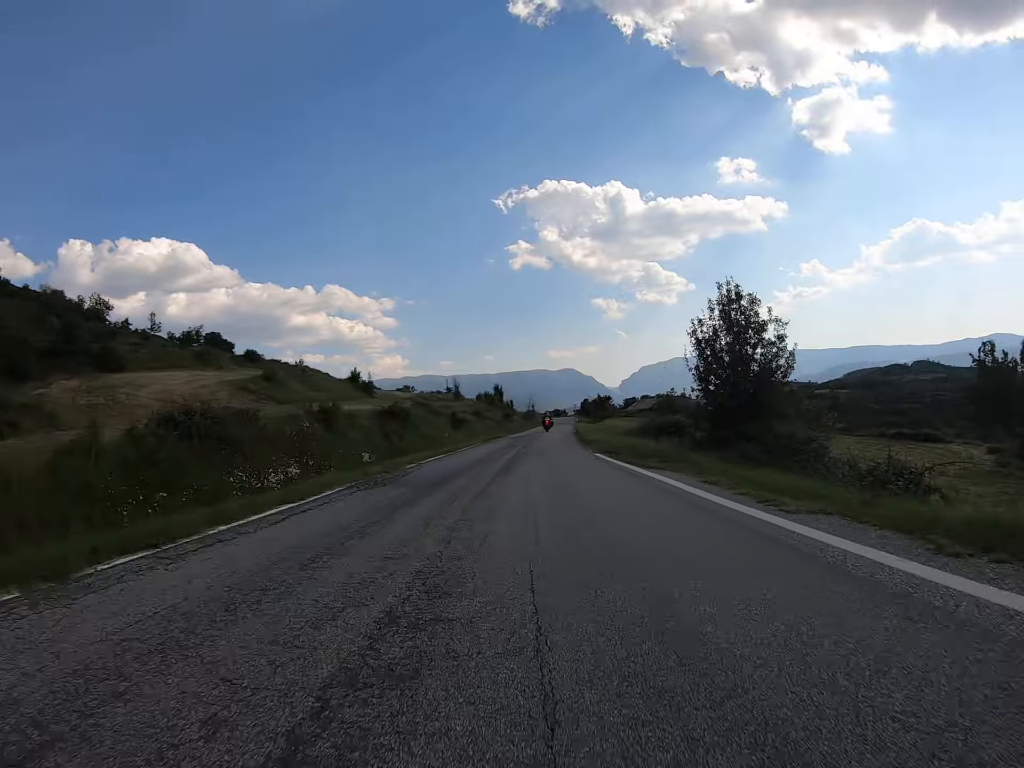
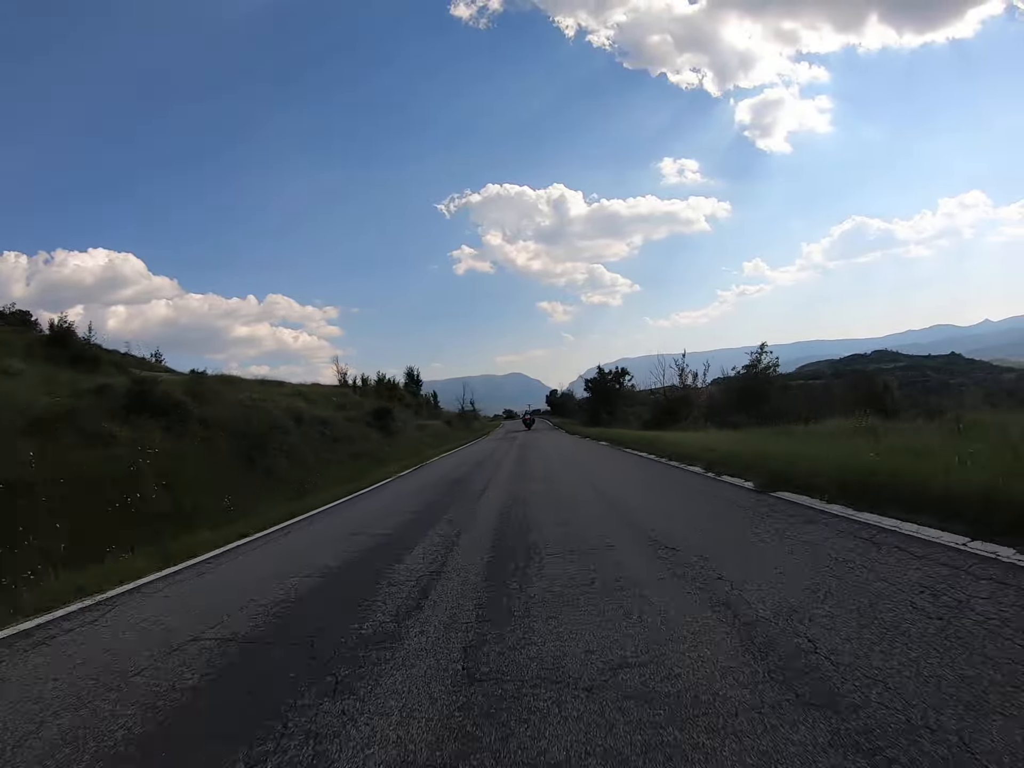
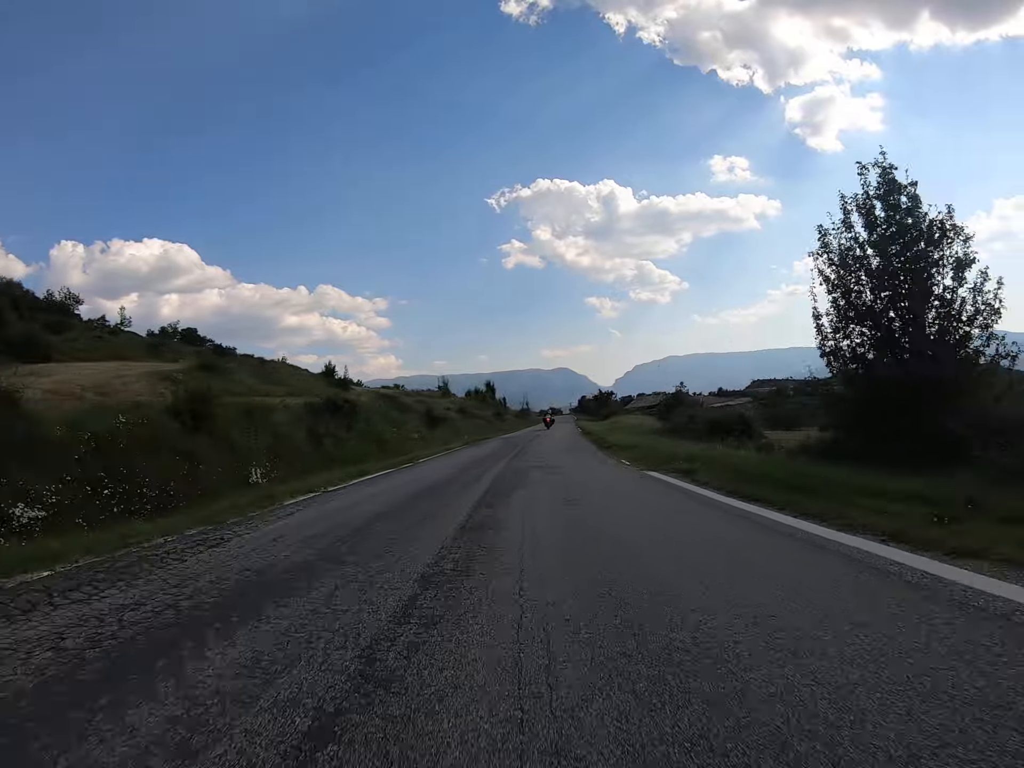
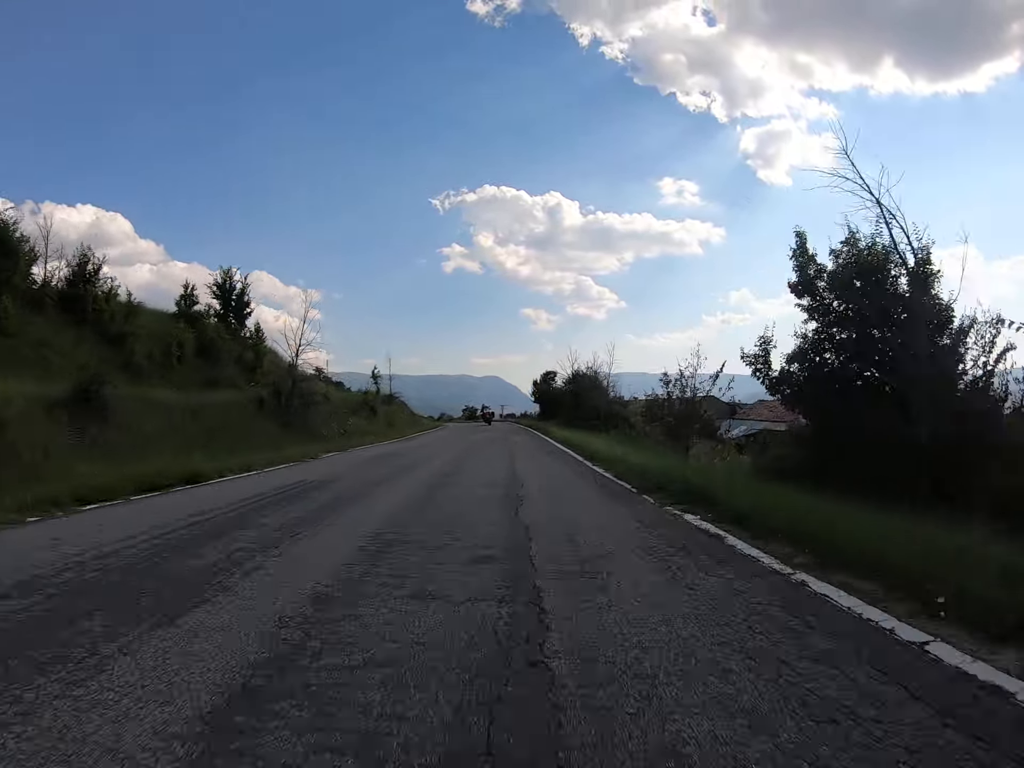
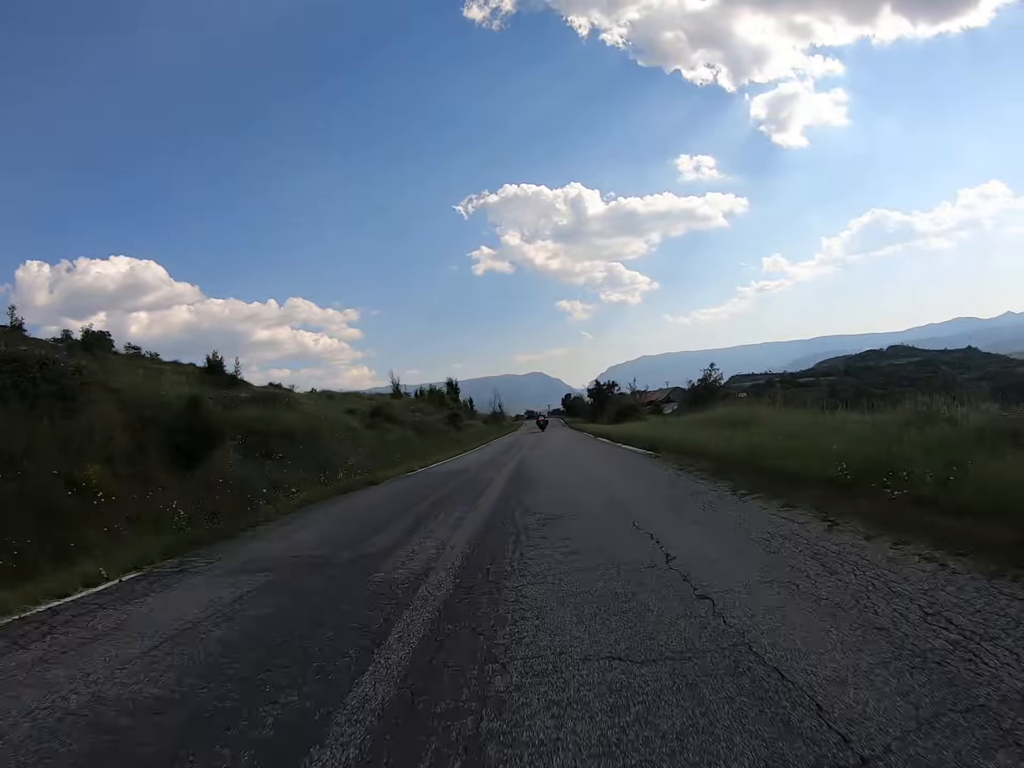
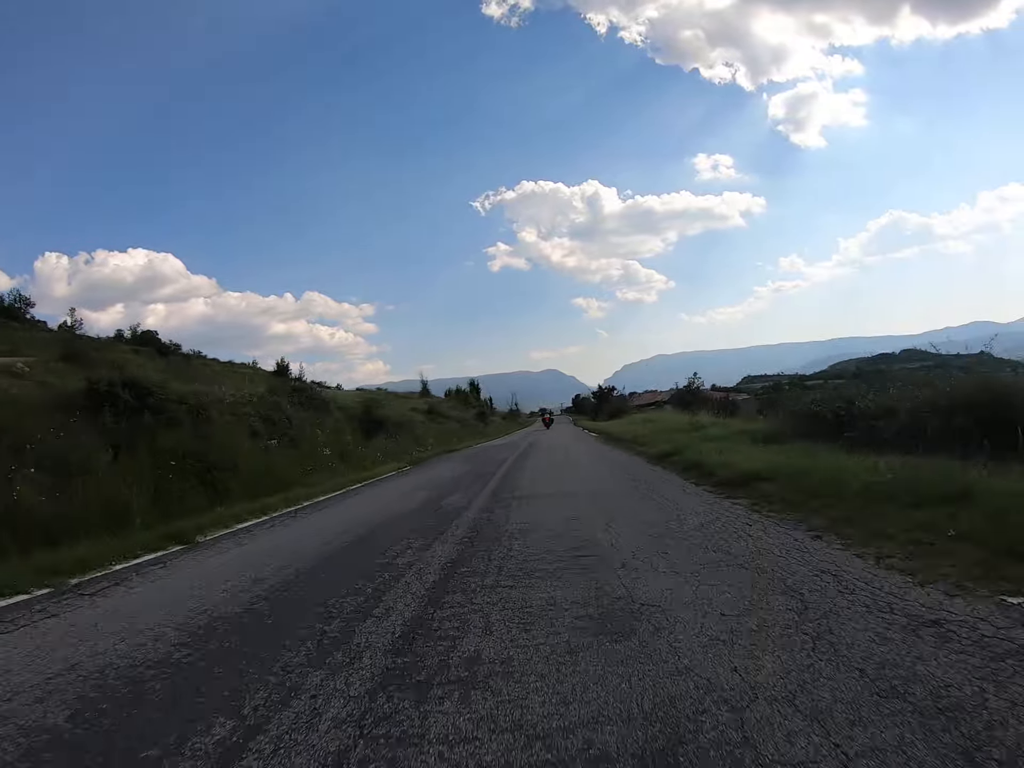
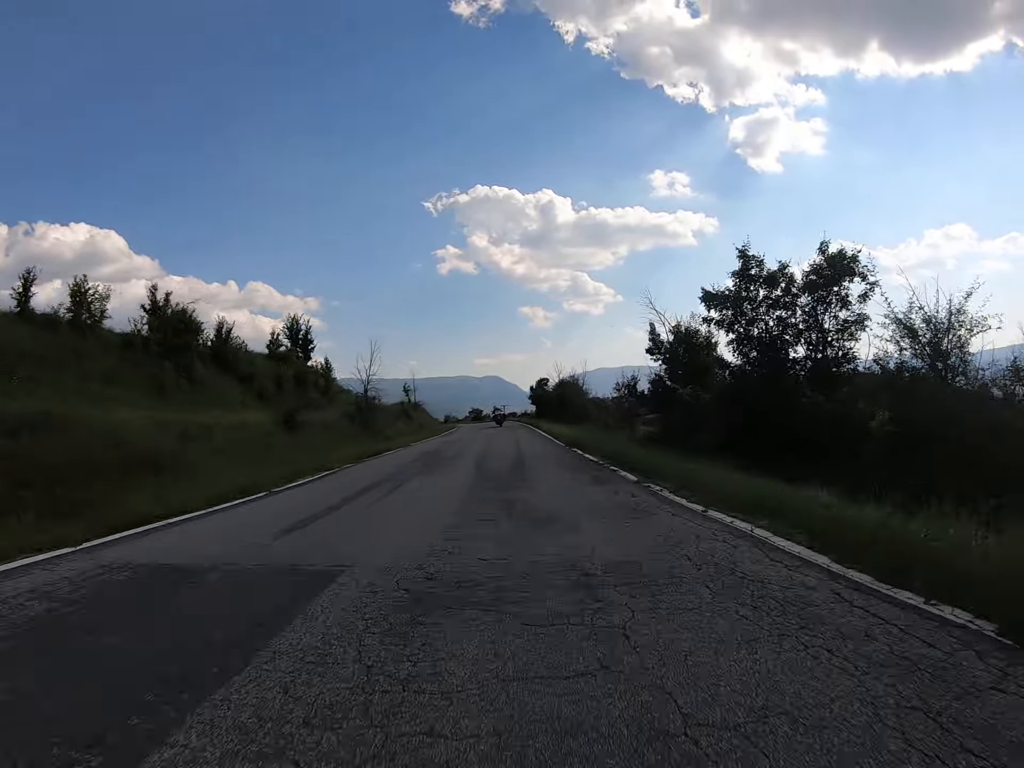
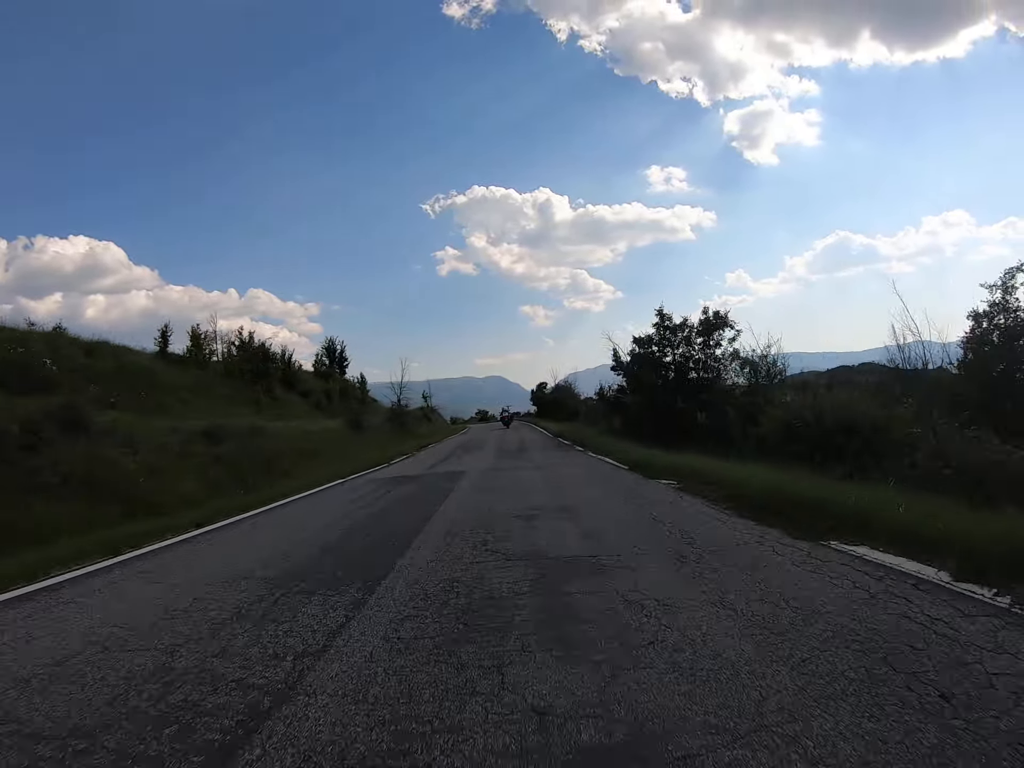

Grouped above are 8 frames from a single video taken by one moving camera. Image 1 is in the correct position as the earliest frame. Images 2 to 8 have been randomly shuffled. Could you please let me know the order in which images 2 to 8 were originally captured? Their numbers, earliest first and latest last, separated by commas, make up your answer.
3, 6, 5, 2, 8, 7, 4
